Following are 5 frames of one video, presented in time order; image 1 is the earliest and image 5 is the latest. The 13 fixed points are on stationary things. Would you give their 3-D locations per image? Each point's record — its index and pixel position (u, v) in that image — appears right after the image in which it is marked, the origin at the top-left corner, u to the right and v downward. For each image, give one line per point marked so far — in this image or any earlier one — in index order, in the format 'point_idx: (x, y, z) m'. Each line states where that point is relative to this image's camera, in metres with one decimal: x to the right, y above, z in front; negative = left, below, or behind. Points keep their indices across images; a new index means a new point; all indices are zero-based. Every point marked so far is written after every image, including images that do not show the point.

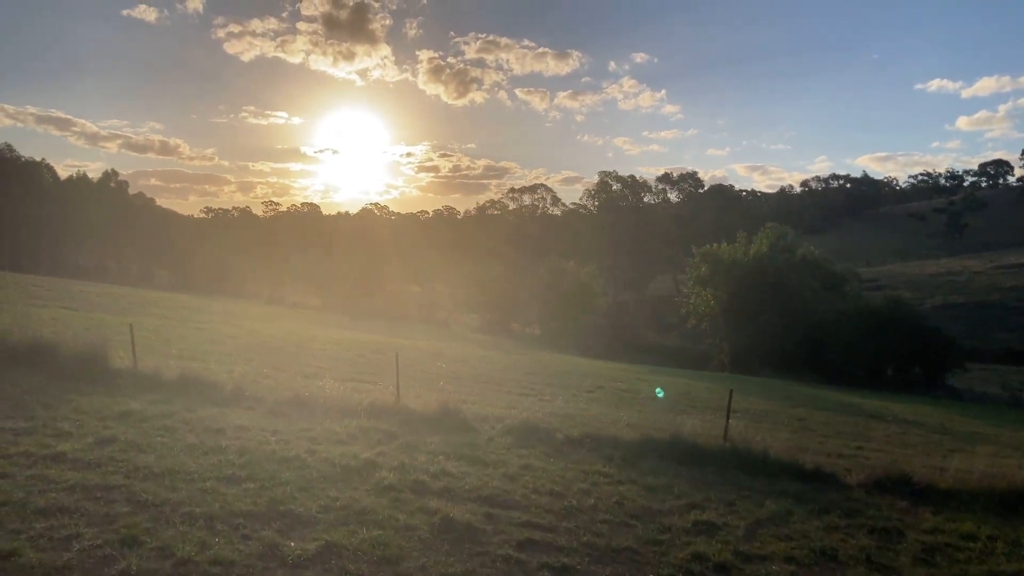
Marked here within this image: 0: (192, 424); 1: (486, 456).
0: (-6.3, -2.7, +13.6) m
1: (-0.5, -3.3, +13.4) m
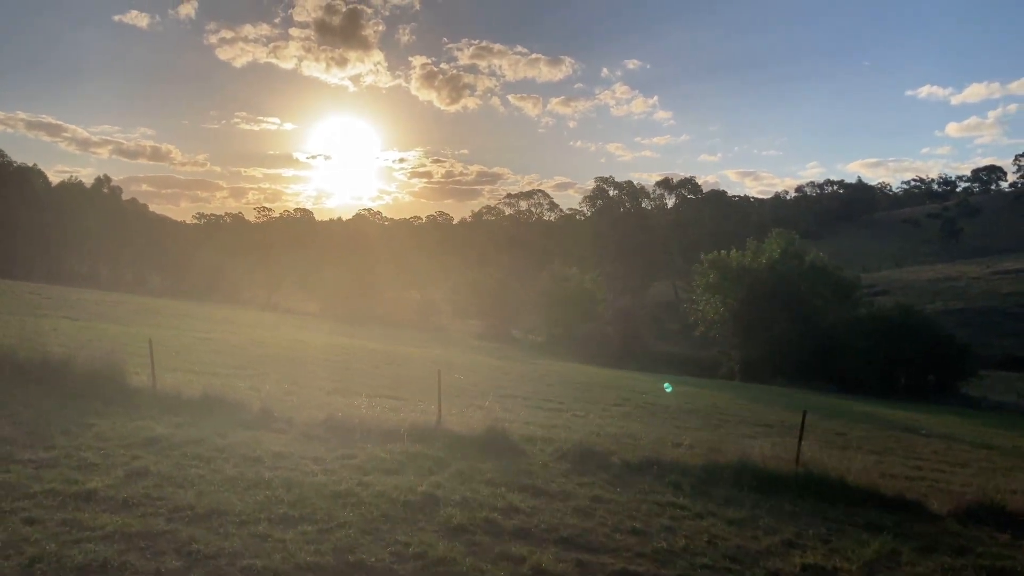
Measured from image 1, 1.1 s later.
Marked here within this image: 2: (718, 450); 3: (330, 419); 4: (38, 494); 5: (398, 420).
0: (-5.1, -3.0, +12.5) m
1: (+0.7, -3.6, +12.3) m
2: (+4.6, -3.6, +15.3) m
3: (-4.2, -3.0, +15.8) m
4: (-6.5, -2.8, +9.4) m
5: (-2.6, -3.0, +16.0) m
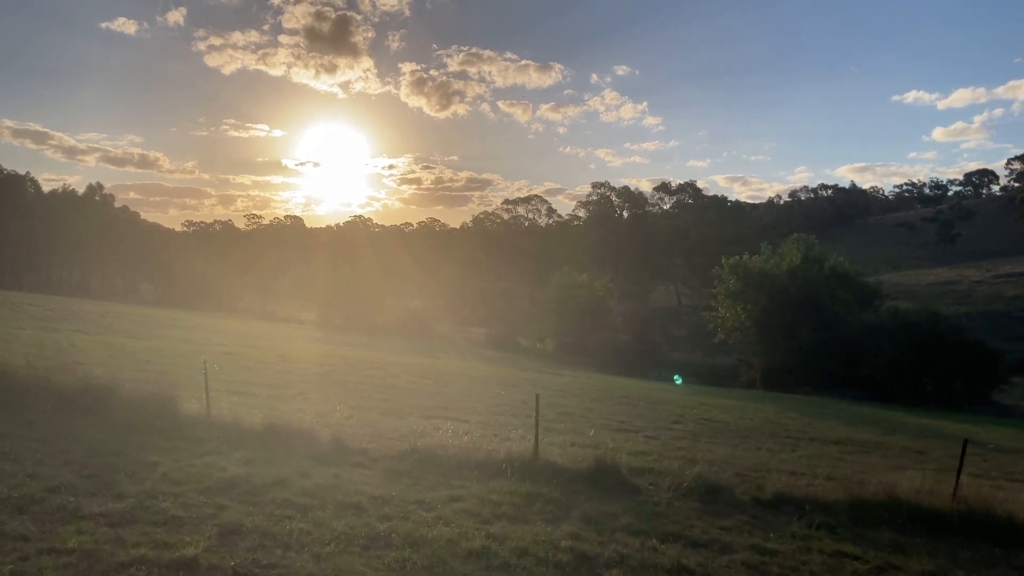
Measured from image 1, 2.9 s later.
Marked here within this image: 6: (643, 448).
0: (-3.0, -3.2, +10.7) m
1: (+2.8, -3.8, +10.7) m
2: (+6.7, -3.9, +13.7) m
3: (-2.1, -3.3, +14.1) m
4: (-4.2, -3.1, +7.6) m
5: (-0.5, -3.3, +14.2) m
6: (+3.4, -4.1, +17.8) m
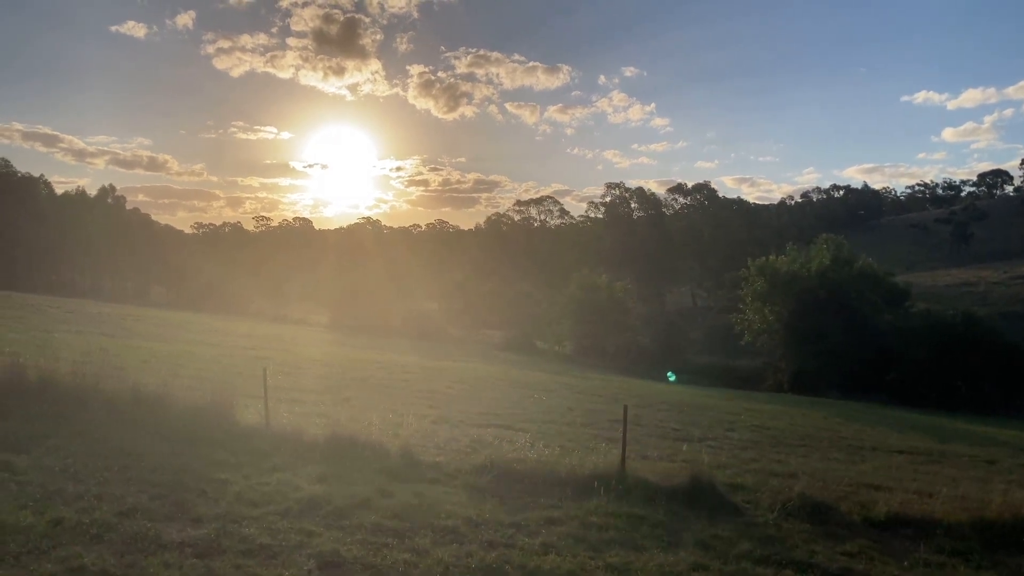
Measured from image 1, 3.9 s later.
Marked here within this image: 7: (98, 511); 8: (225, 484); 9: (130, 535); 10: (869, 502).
0: (-1.4, -3.3, +9.8) m
1: (+4.4, -3.8, +9.7) m
2: (+8.3, -3.9, +12.7) m
3: (-0.5, -3.3, +13.1) m
4: (-2.7, -3.1, +6.7) m
5: (+1.1, -3.4, +13.3) m
6: (+5.0, -4.2, +16.8) m
7: (-5.4, -2.9, +8.9) m
8: (-4.4, -3.0, +10.6) m
9: (-4.6, -3.0, +8.3) m
10: (+6.5, -3.9, +12.6) m
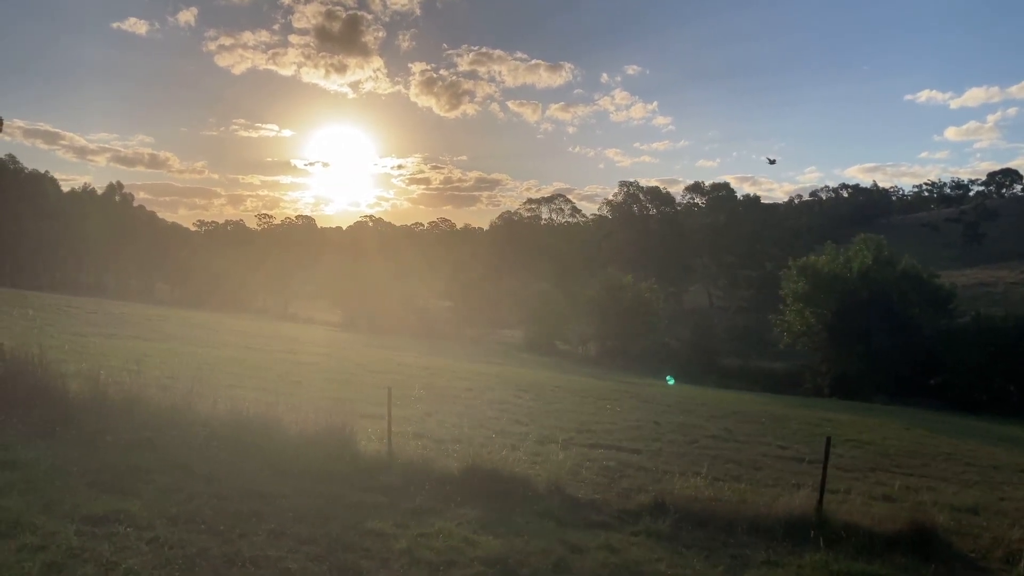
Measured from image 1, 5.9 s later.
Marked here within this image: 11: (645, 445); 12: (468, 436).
0: (+1.4, -3.4, +7.9) m
1: (+7.2, -4.0, +7.8) m
2: (+11.1, -4.1, +10.8) m
3: (+2.3, -3.5, +11.2) m
4: (+0.1, -3.3, +4.8) m
5: (+3.9, -3.5, +11.4) m
6: (+7.8, -4.3, +14.9) m
7: (-2.5, -3.0, +7.0) m
8: (-1.6, -3.1, +8.7) m
9: (-1.8, -3.1, +6.4) m
10: (+9.3, -4.1, +10.7) m
11: (+3.8, -4.2, +18.6) m
12: (-0.8, -3.5, +16.6) m
